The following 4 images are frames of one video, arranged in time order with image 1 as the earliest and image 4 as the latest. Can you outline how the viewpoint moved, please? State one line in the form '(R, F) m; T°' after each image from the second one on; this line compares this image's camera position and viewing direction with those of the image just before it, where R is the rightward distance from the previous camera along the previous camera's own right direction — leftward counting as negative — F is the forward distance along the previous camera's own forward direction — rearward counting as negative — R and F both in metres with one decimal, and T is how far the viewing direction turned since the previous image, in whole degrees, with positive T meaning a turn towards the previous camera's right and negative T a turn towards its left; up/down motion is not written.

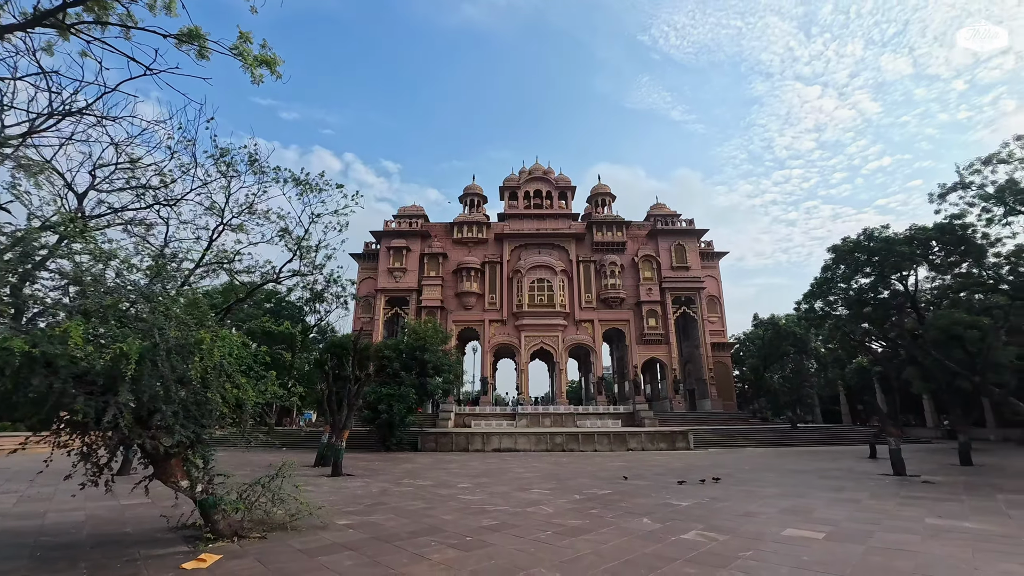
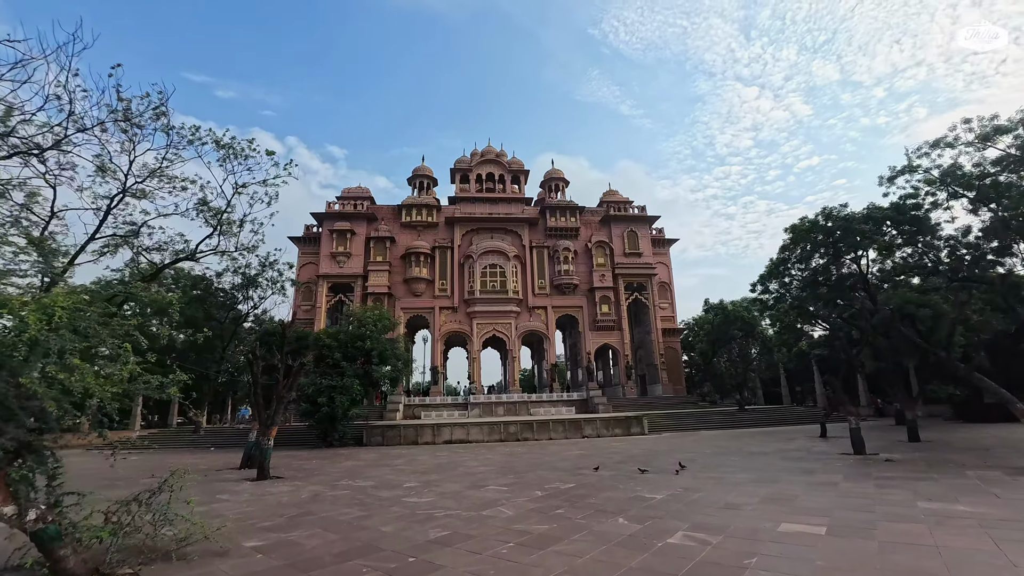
(0.0, +1.0) m; +6°
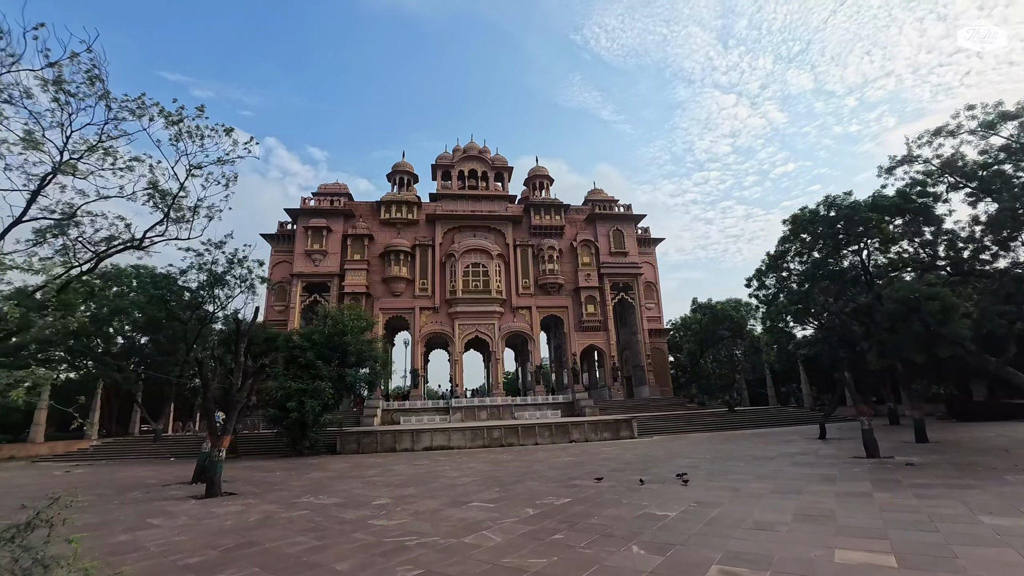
(-0.1, +1.0) m; +2°
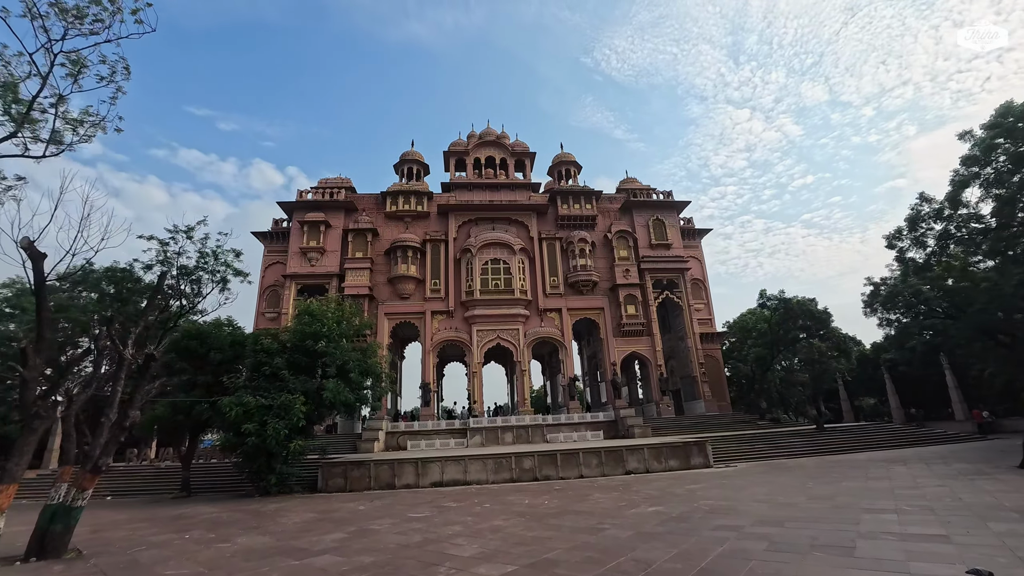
(-0.5, +4.5) m; -2°
